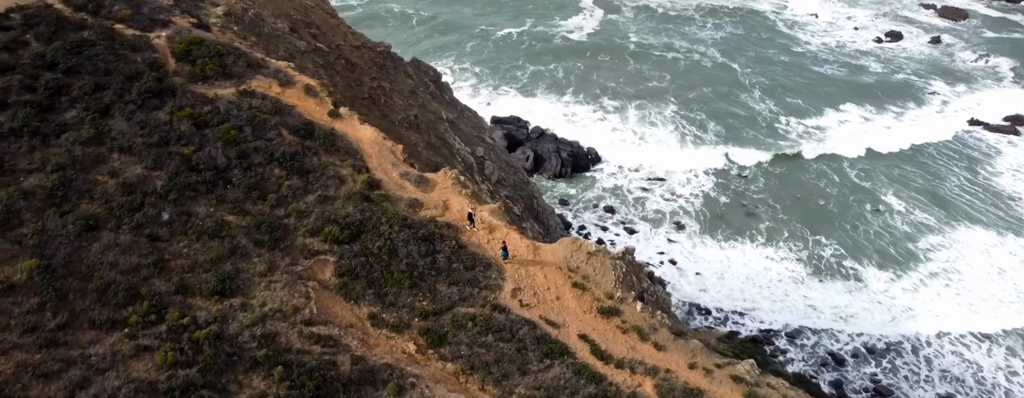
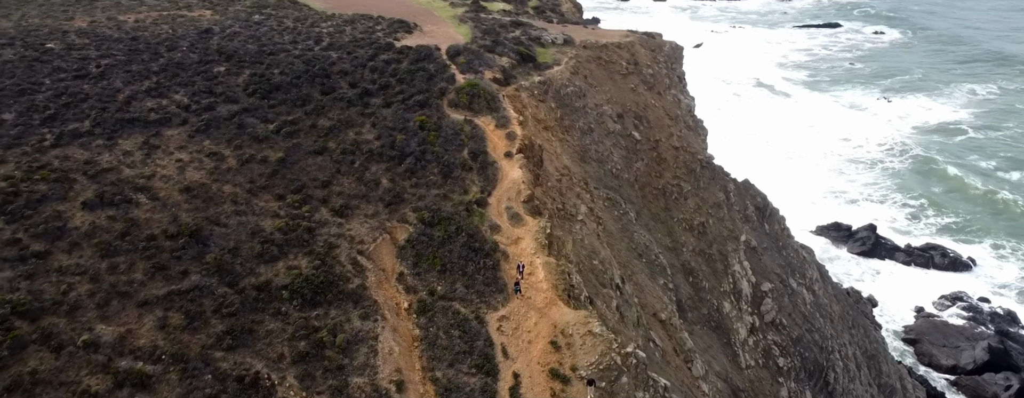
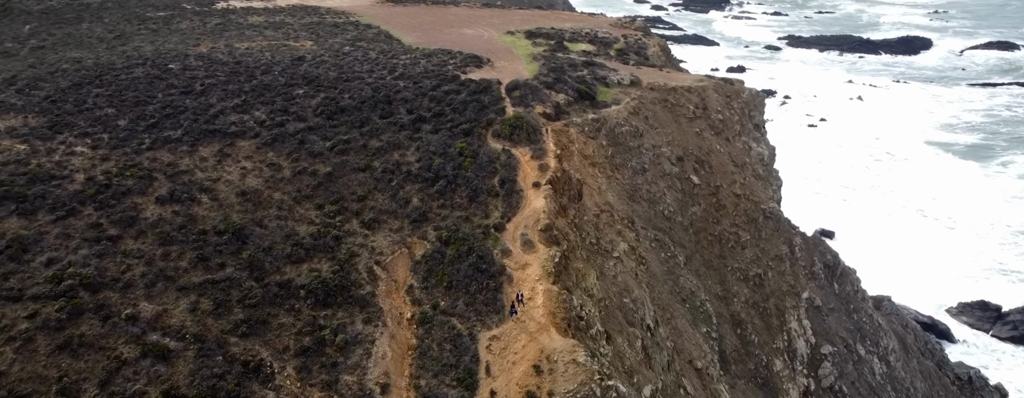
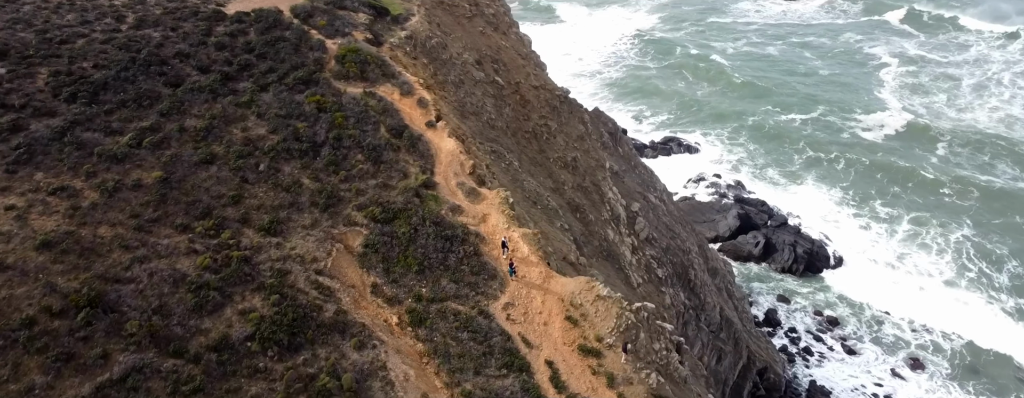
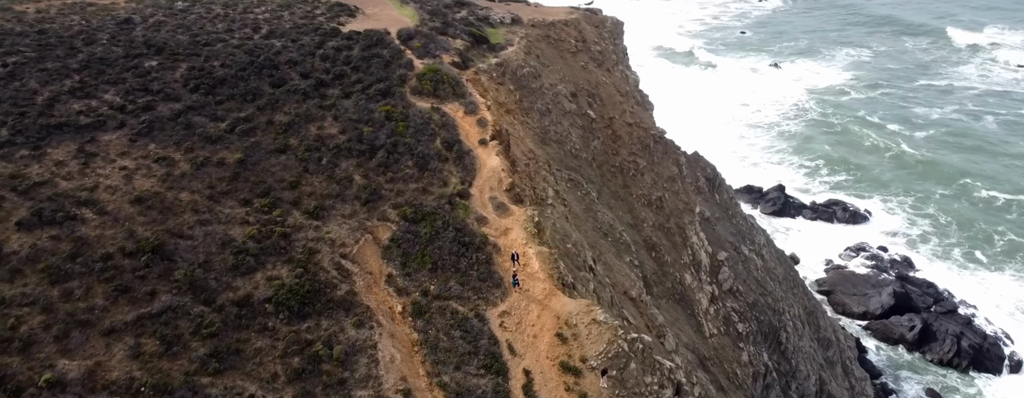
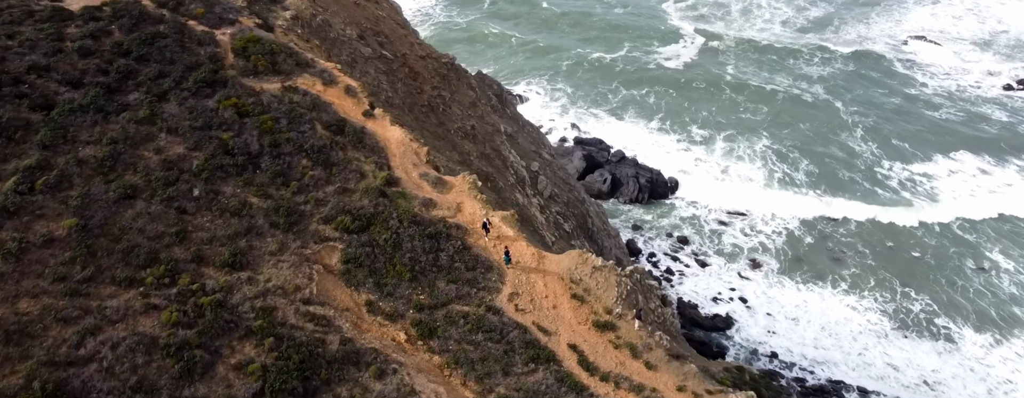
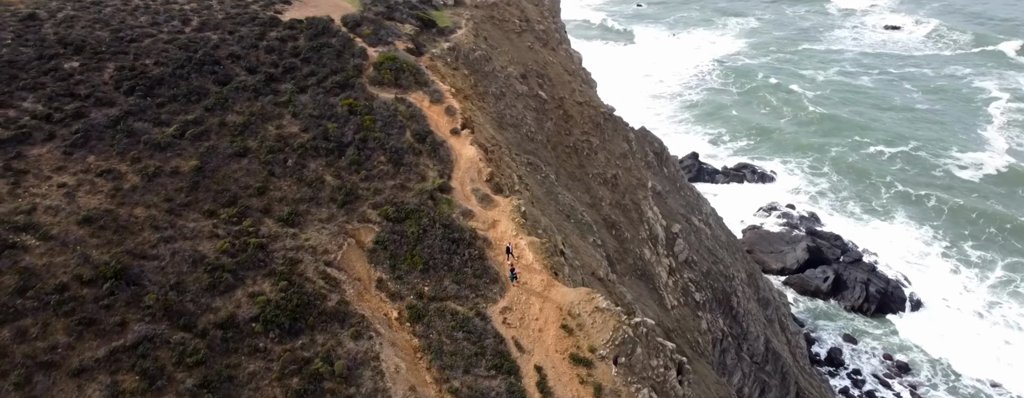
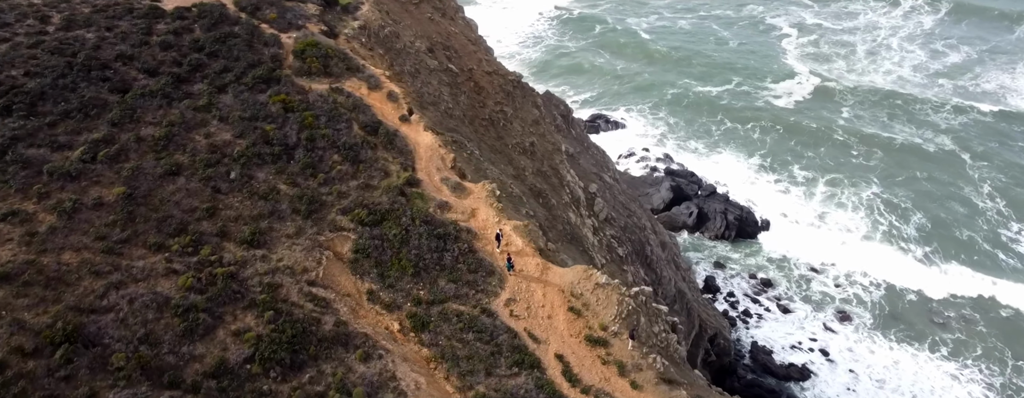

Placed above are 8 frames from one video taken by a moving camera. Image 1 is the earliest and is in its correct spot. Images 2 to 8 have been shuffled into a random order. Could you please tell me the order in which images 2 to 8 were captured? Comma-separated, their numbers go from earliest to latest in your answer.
6, 8, 4, 7, 5, 2, 3
